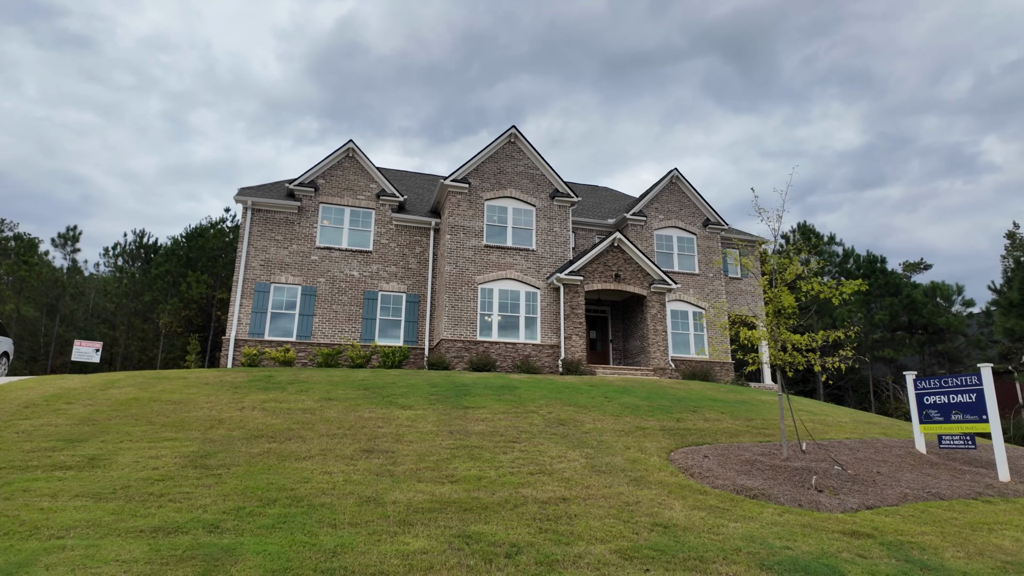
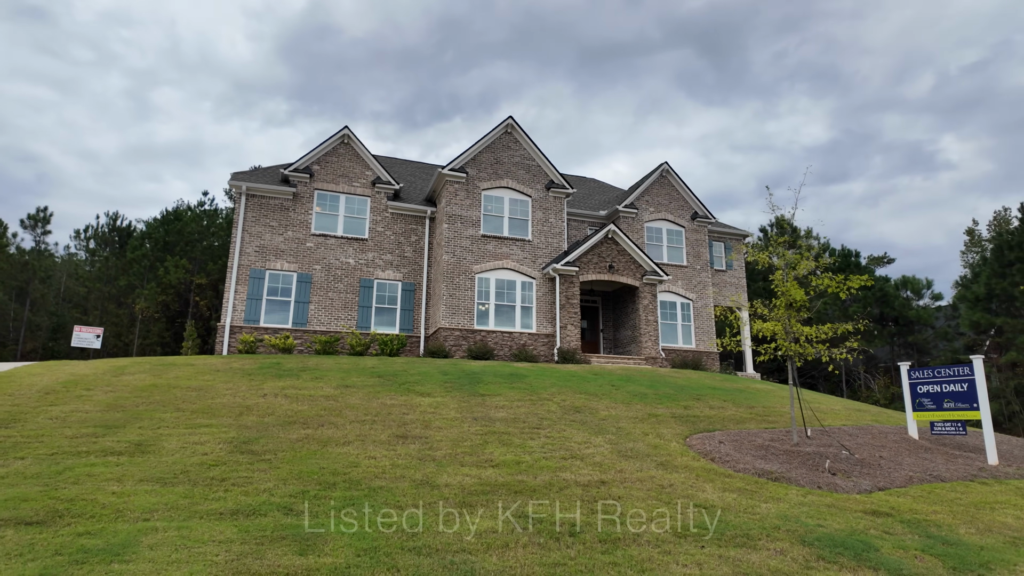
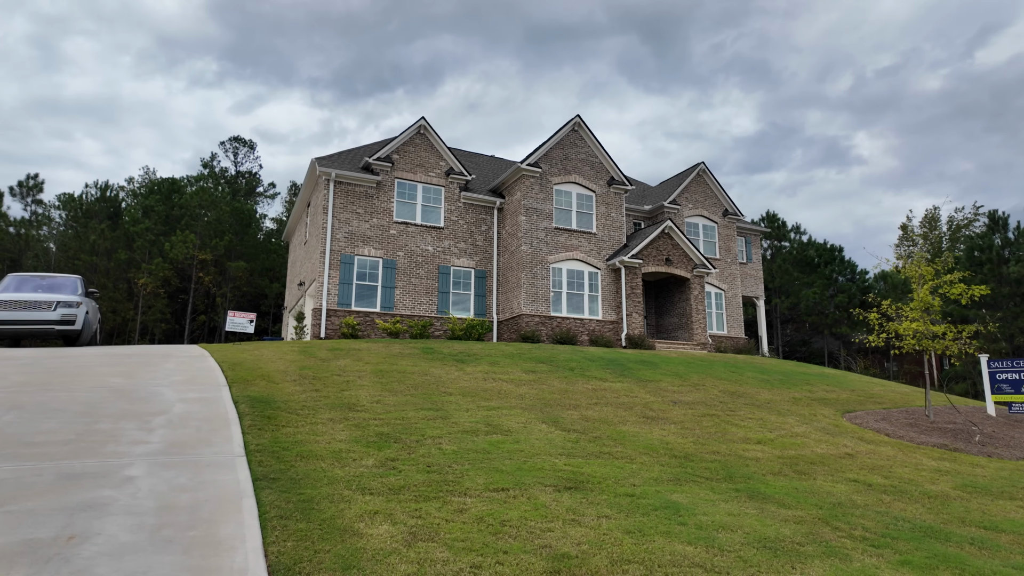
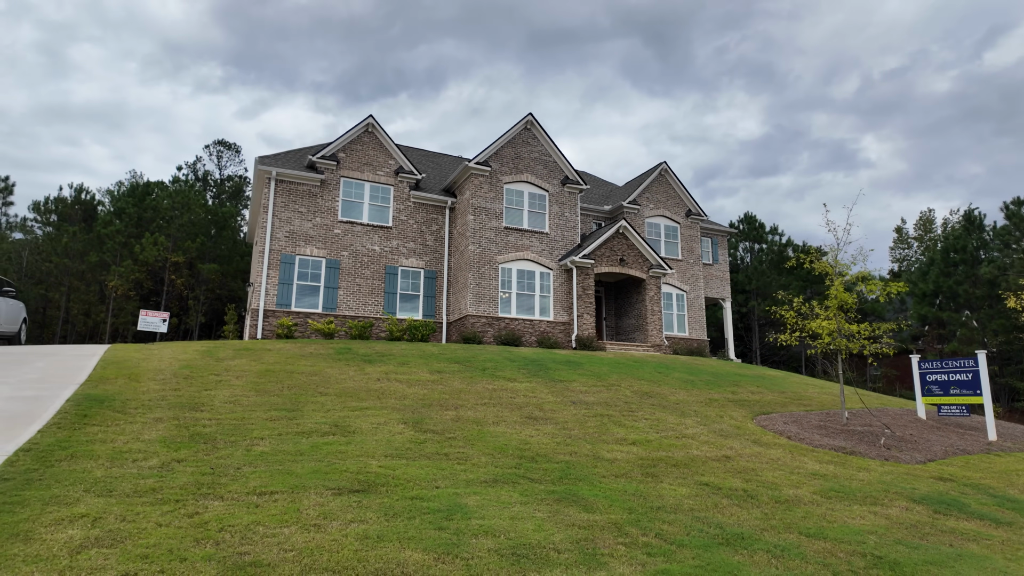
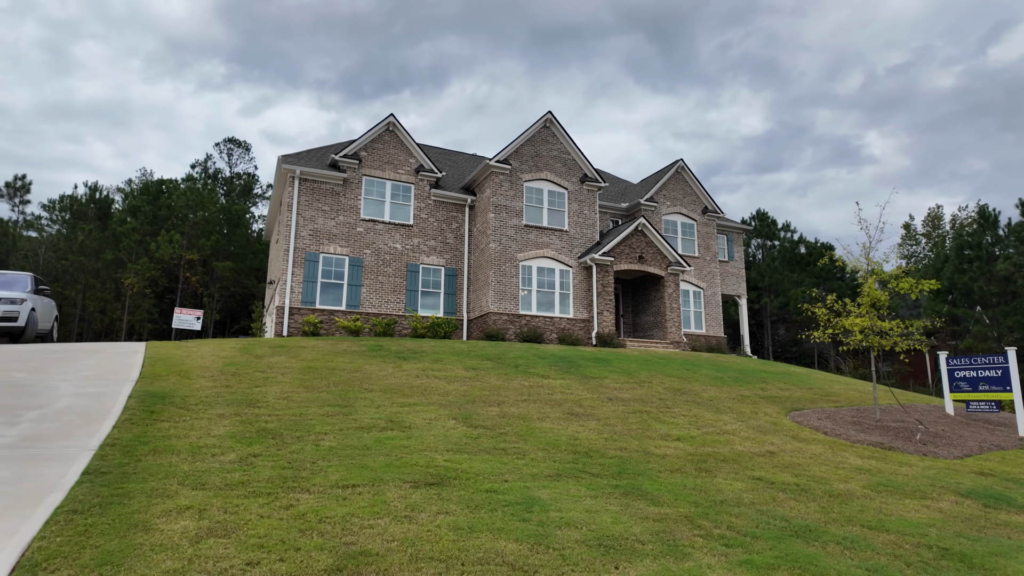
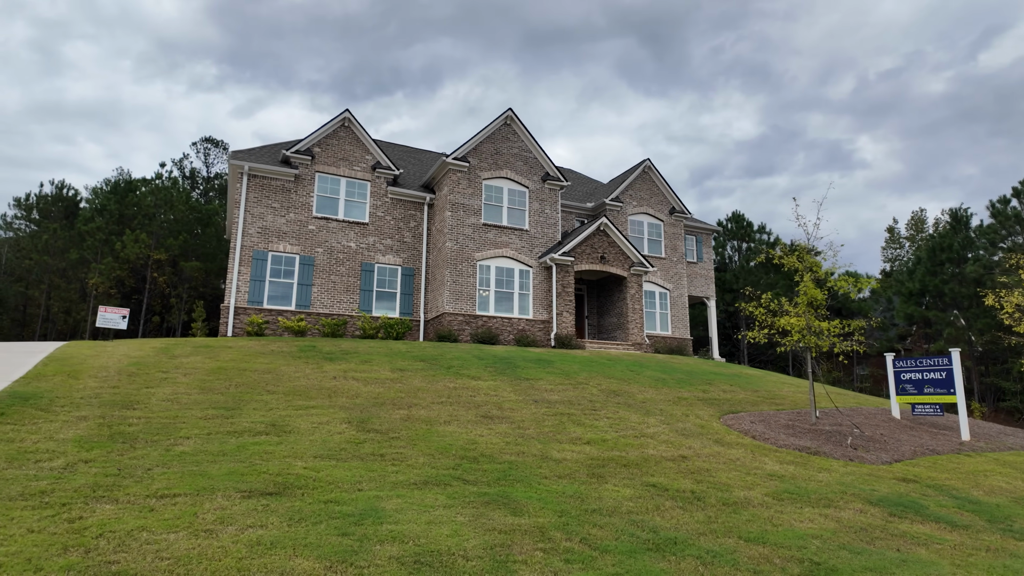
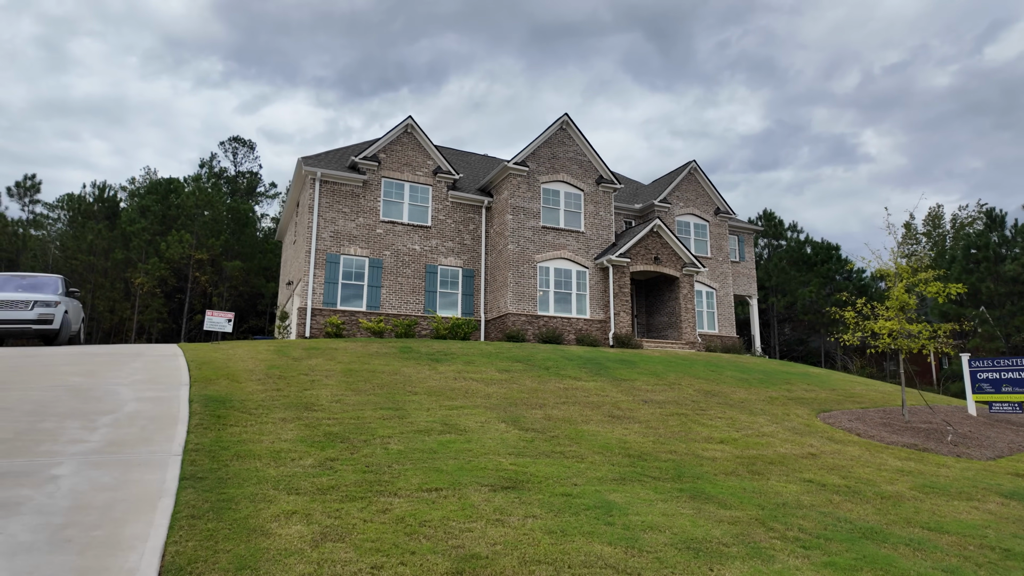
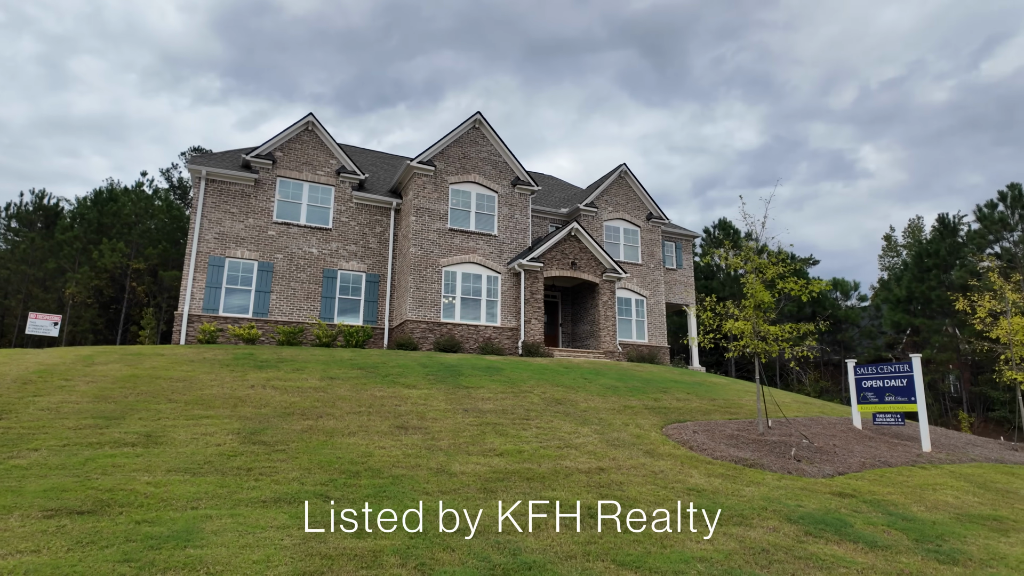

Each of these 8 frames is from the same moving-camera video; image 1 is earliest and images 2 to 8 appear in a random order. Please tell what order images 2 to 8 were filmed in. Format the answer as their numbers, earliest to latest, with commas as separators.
2, 8, 6, 4, 5, 7, 3
